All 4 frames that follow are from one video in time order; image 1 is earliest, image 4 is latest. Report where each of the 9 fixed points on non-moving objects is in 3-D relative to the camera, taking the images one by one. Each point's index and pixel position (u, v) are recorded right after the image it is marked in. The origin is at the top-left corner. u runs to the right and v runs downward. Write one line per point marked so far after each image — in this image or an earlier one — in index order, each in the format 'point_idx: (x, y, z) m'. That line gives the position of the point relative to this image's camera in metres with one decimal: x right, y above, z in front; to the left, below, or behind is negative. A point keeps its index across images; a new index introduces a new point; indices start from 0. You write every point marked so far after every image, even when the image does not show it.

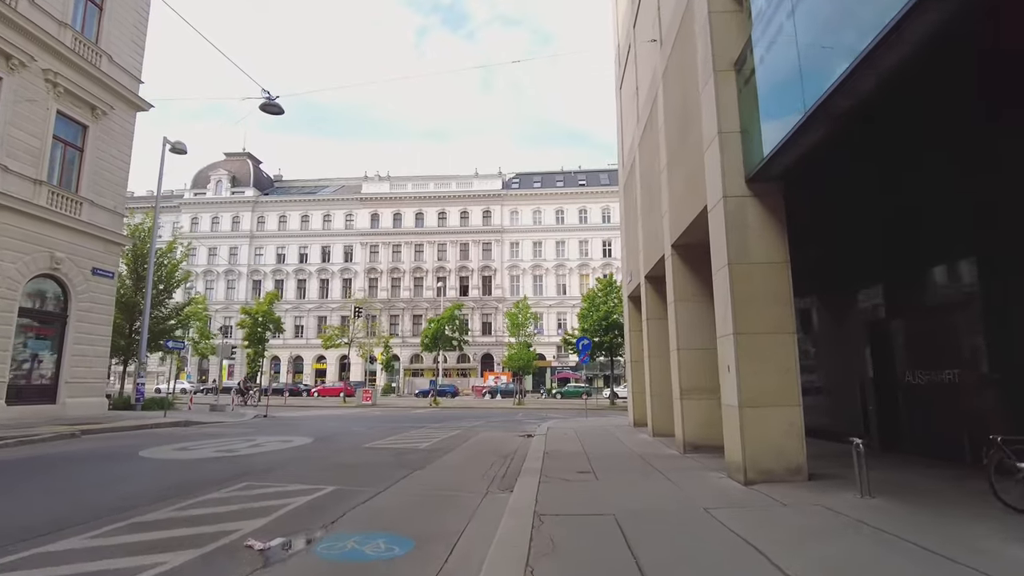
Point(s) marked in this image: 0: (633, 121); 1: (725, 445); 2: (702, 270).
0: (+3.9, +5.4, +18.3) m
1: (+3.4, -2.5, +9.0) m
2: (+4.2, +0.4, +12.4) m
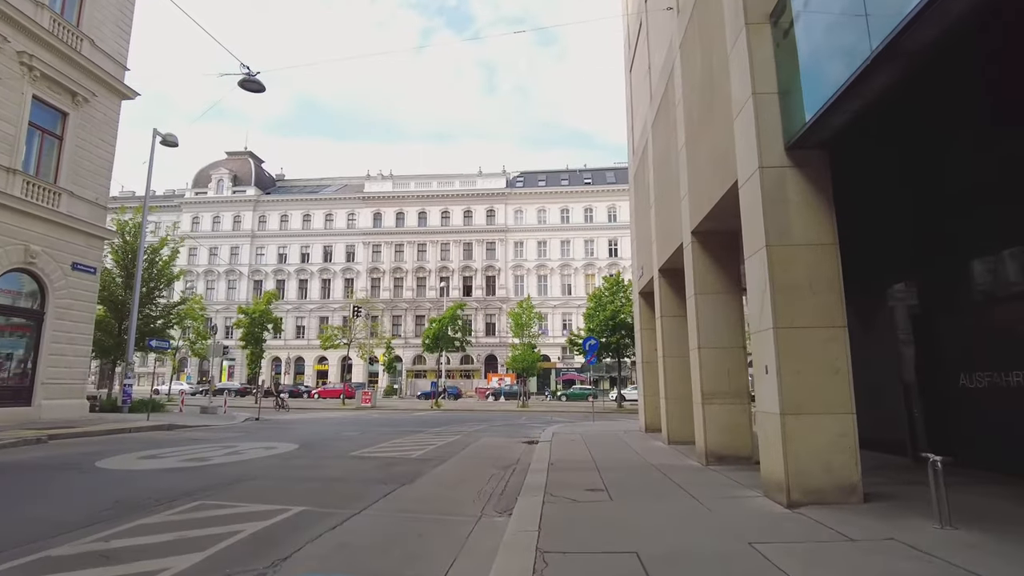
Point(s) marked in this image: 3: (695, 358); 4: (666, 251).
0: (+4.0, +5.6, +17.0) m
1: (+3.4, -2.3, +7.7) m
2: (+4.2, +0.6, +11.1) m
3: (+3.6, -1.4, +11.2) m
4: (+3.8, +0.9, +13.9) m
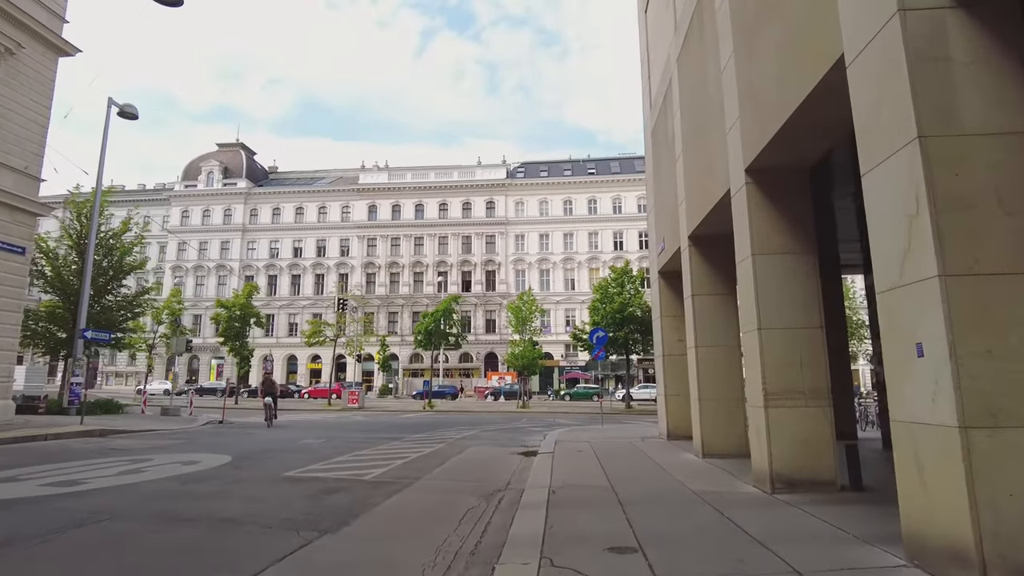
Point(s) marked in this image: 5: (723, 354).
0: (+3.8, +6.1, +13.9) m
1: (+3.1, -1.7, +4.6) m
2: (+4.0, +1.2, +8.0) m
3: (+3.4, -0.8, +8.1) m
4: (+3.6, +1.5, +10.9) m
5: (+4.2, -1.3, +11.2) m
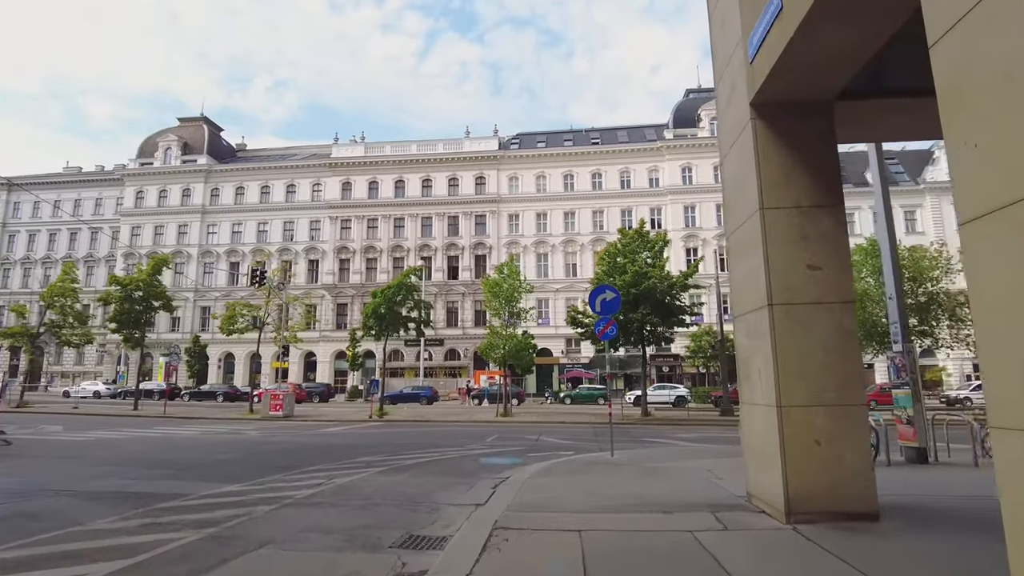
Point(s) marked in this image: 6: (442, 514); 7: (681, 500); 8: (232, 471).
0: (+2.4, +7.8, +5.1) m
1: (+1.7, -0.1, -4.3) m
2: (+2.6, +2.8, -0.9) m
3: (+2.0, +0.8, -0.8) m
4: (+2.3, +3.1, +2.0) m
5: (+2.8, +0.3, +2.3) m
6: (-0.7, -2.7, +6.6) m
7: (+2.0, -2.5, +6.8) m
8: (-5.0, -3.3, +10.3) m
